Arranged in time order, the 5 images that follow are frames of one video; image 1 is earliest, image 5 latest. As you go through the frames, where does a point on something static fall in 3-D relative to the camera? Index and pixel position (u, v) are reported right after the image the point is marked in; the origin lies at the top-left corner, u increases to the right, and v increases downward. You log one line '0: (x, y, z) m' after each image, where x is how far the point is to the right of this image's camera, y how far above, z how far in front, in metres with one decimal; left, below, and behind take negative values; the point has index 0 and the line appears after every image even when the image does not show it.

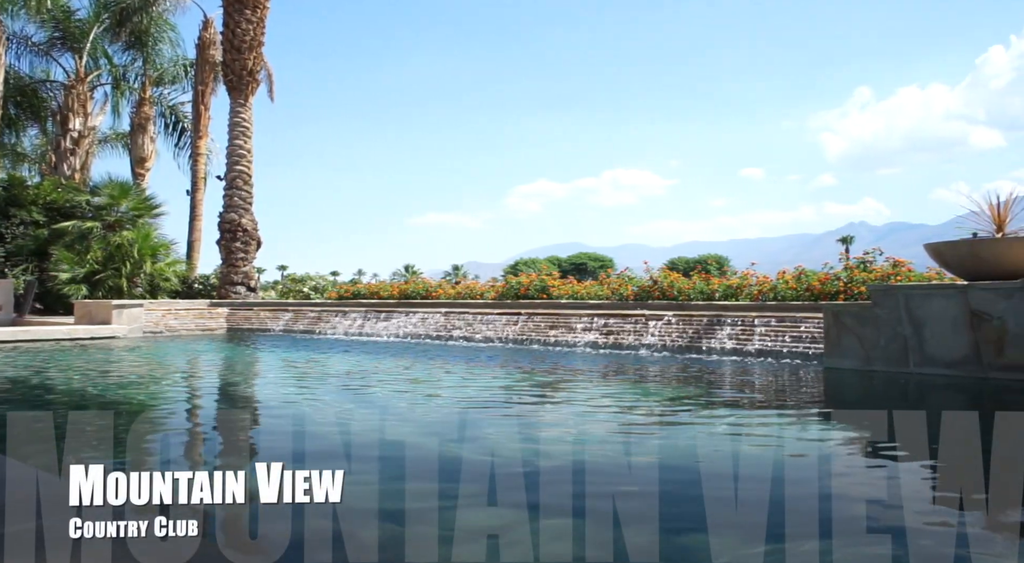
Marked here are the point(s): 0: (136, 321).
0: (-9.1, -1.0, +18.6) m
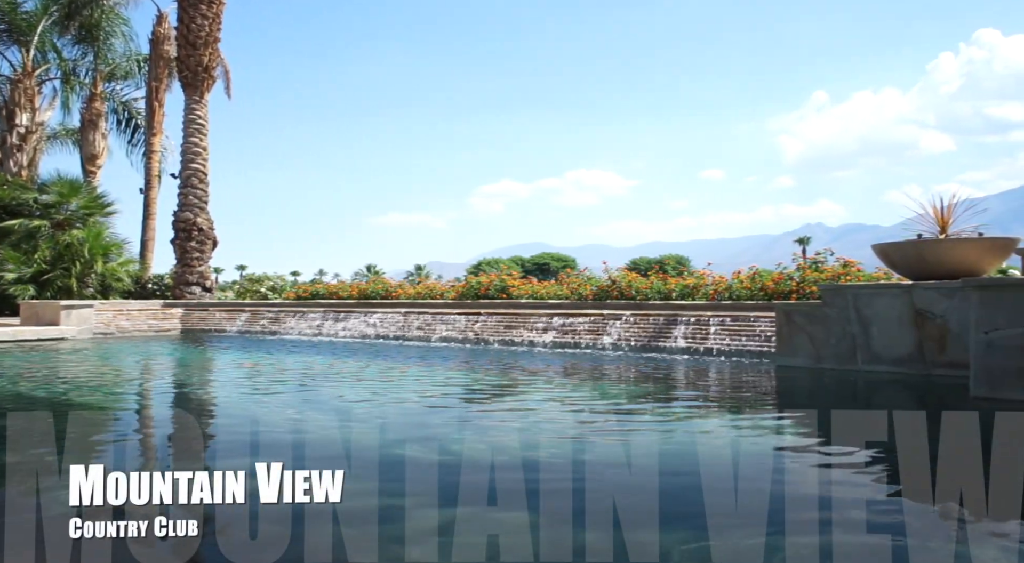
0: (-10.2, -1.0, +18.3) m
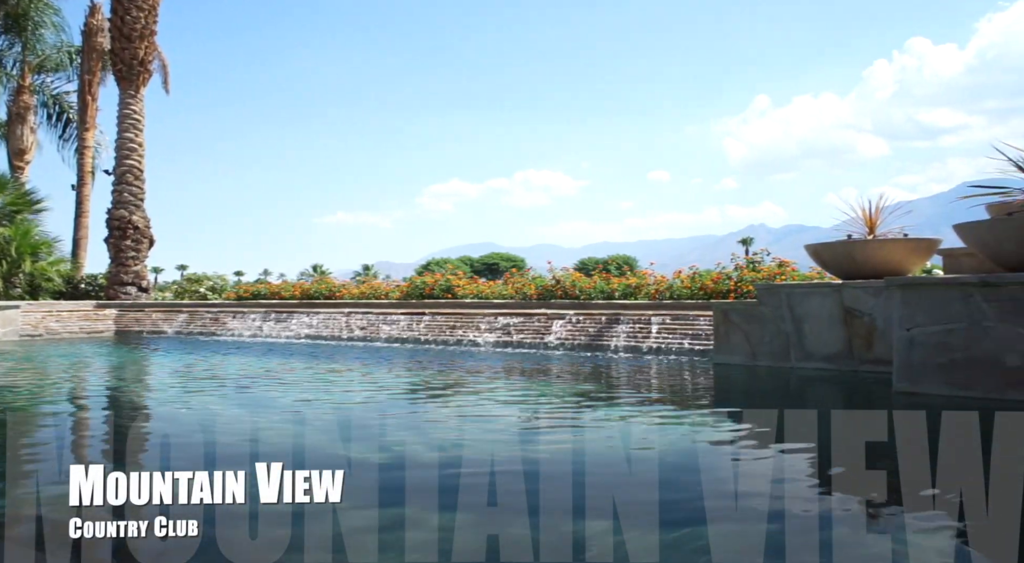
0: (-11.9, -0.9, +17.5) m
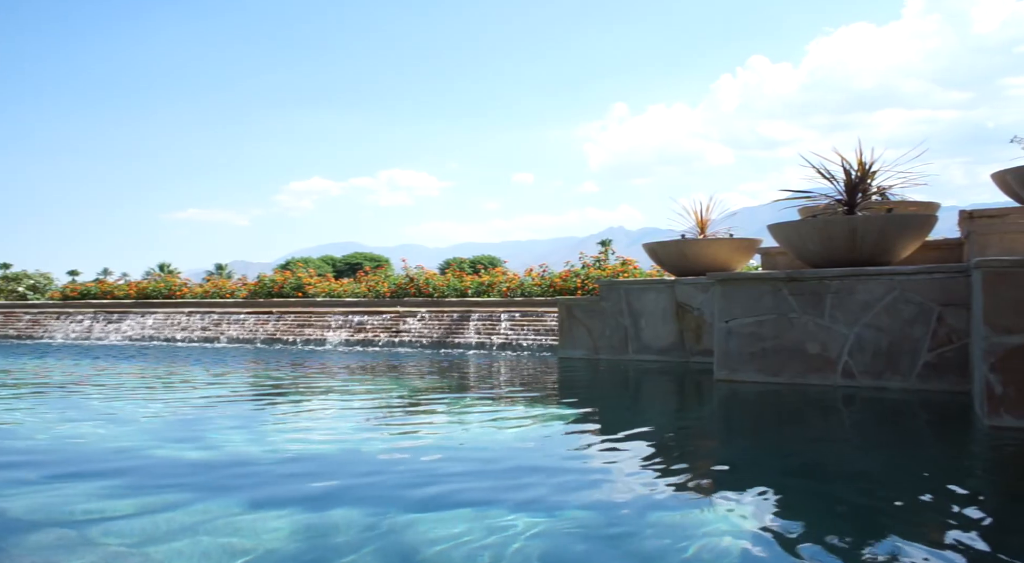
0: (-15.9, -0.7, +14.8) m
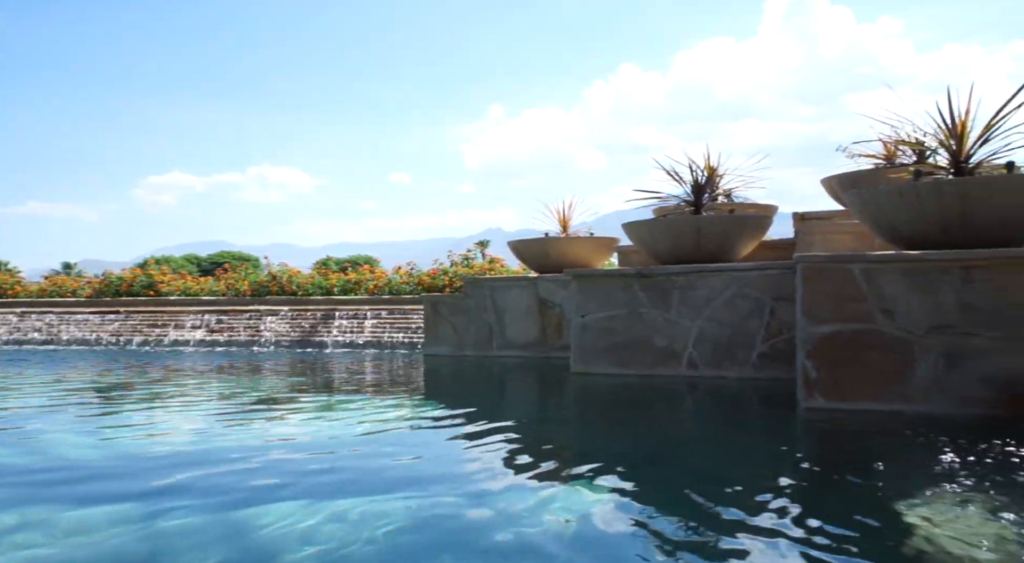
0: (-18.7, -0.5, +12.0) m
